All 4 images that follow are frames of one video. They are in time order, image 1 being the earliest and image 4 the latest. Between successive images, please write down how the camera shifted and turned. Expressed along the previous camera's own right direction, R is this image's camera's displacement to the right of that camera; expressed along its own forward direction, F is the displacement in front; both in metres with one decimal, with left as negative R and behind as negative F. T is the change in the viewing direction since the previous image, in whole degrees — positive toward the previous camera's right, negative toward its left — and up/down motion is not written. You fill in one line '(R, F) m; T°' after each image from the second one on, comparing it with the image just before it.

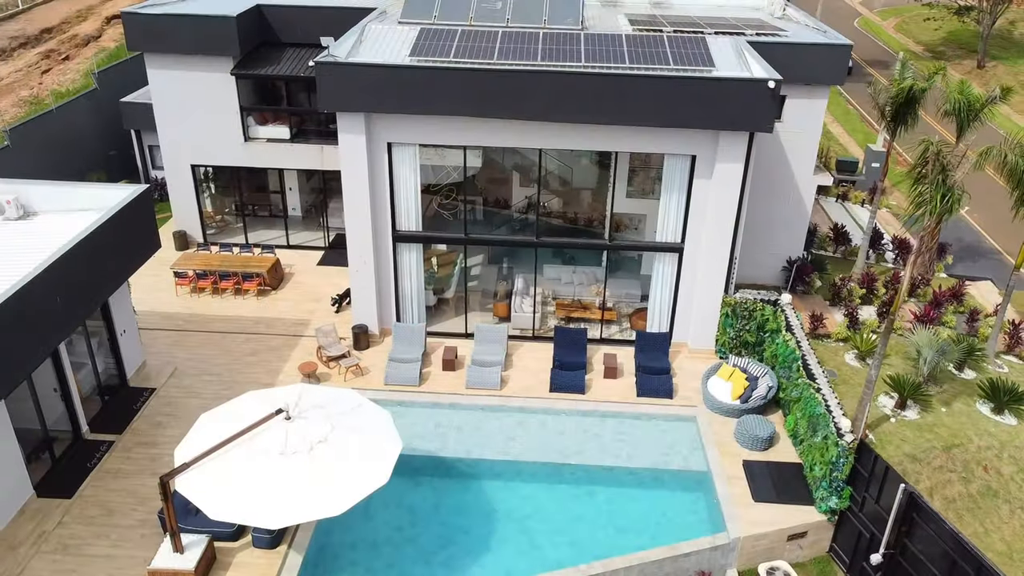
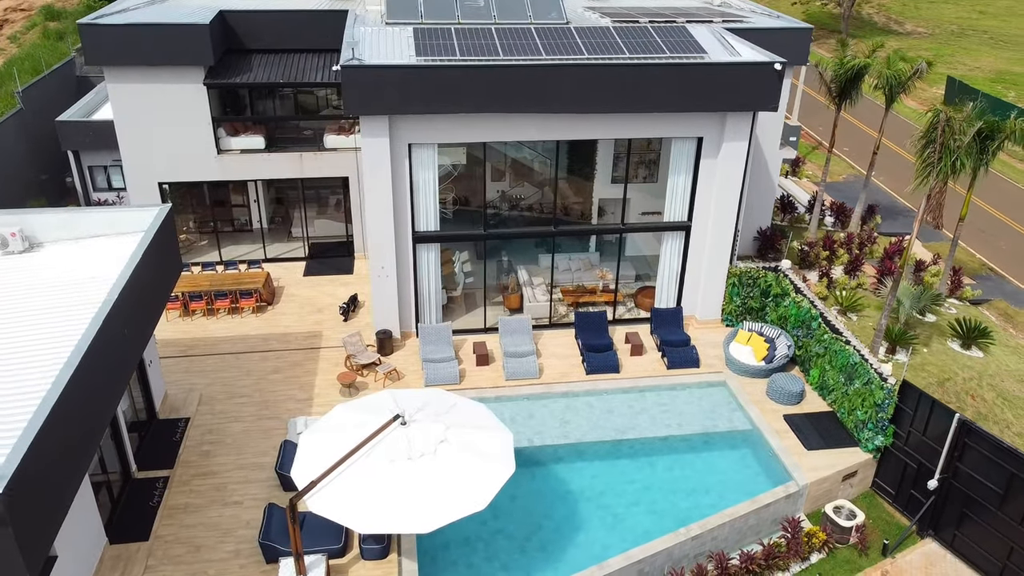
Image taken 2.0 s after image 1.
(-4.0, -0.1) m; +9°
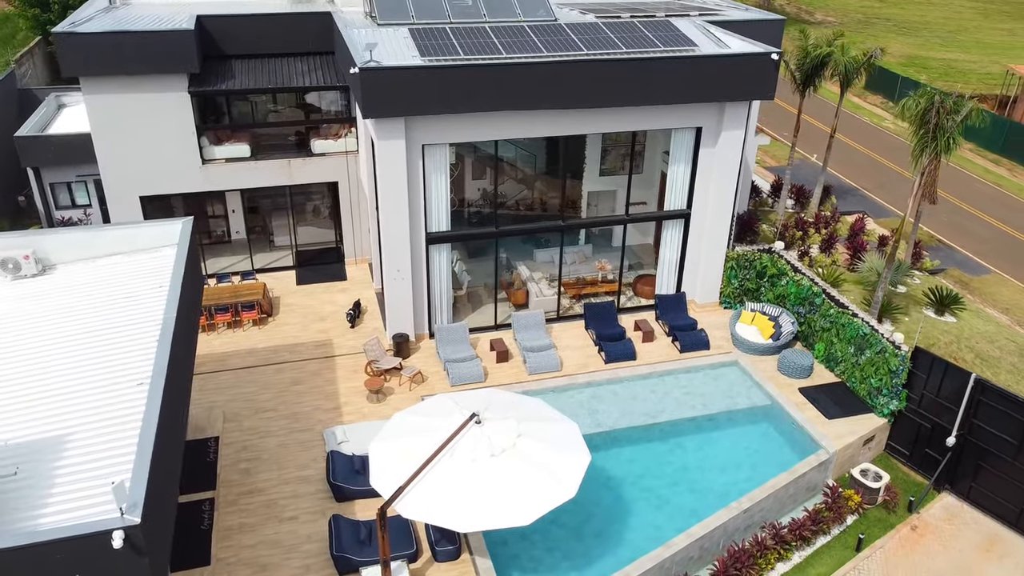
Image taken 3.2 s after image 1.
(-2.6, -0.1) m; +6°
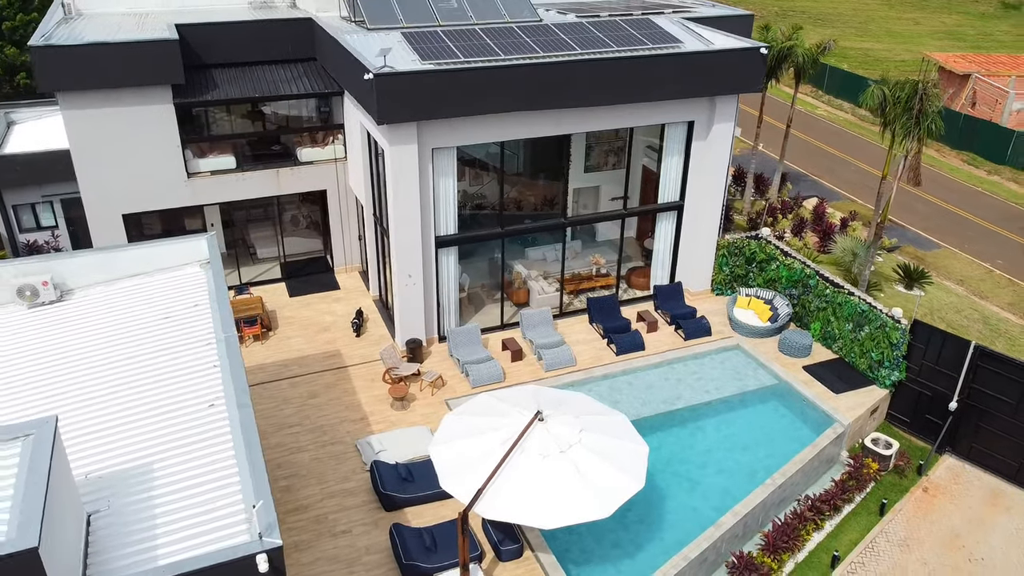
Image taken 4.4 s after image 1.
(-2.3, -0.1) m; +6°
